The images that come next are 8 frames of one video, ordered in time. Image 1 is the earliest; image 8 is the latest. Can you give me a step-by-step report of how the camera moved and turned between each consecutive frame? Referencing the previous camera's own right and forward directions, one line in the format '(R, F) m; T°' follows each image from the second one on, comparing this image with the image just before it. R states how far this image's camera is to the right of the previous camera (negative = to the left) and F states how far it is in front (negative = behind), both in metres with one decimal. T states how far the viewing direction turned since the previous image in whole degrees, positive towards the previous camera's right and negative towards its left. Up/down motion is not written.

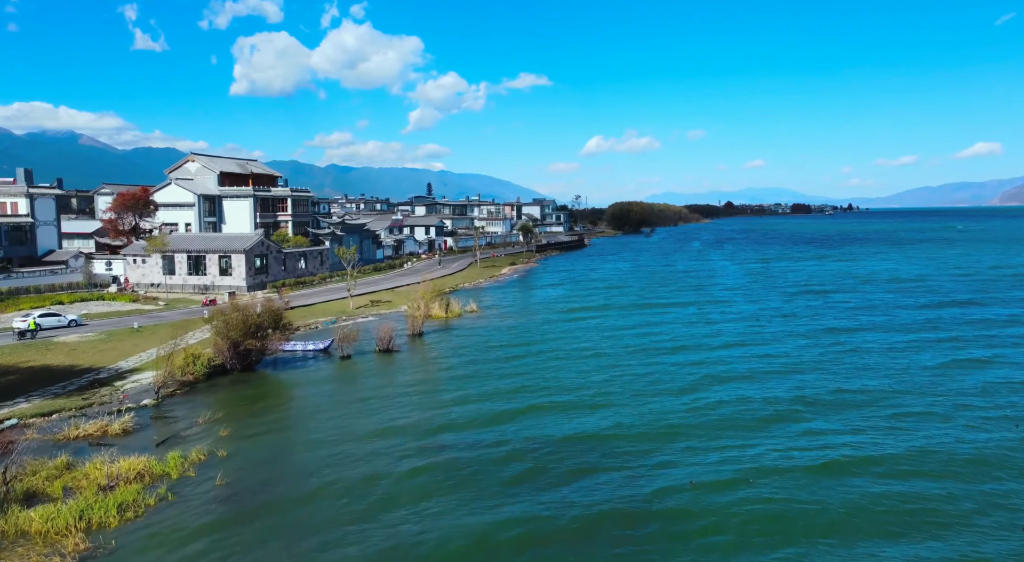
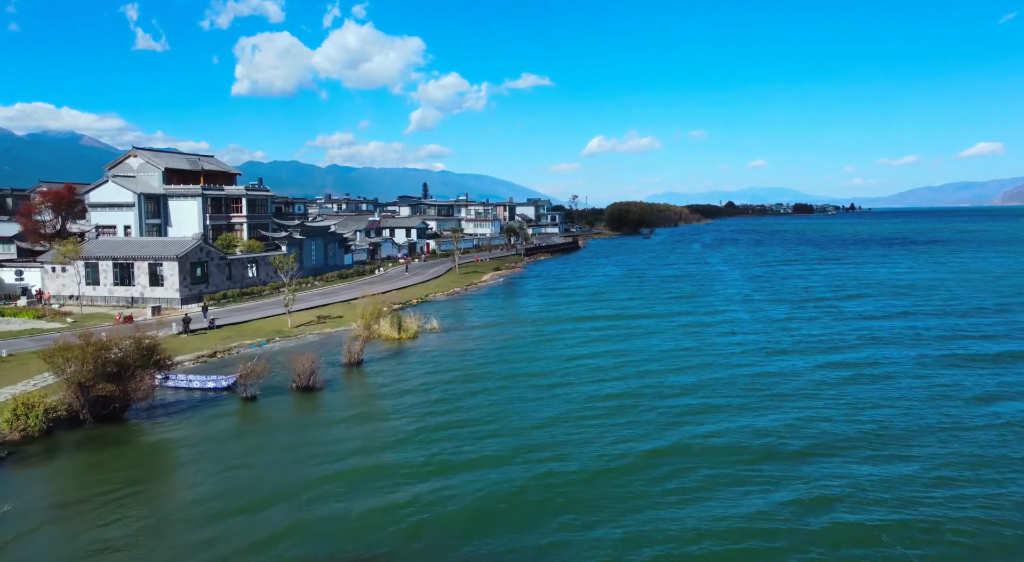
(+1.8, +6.0) m; 0°
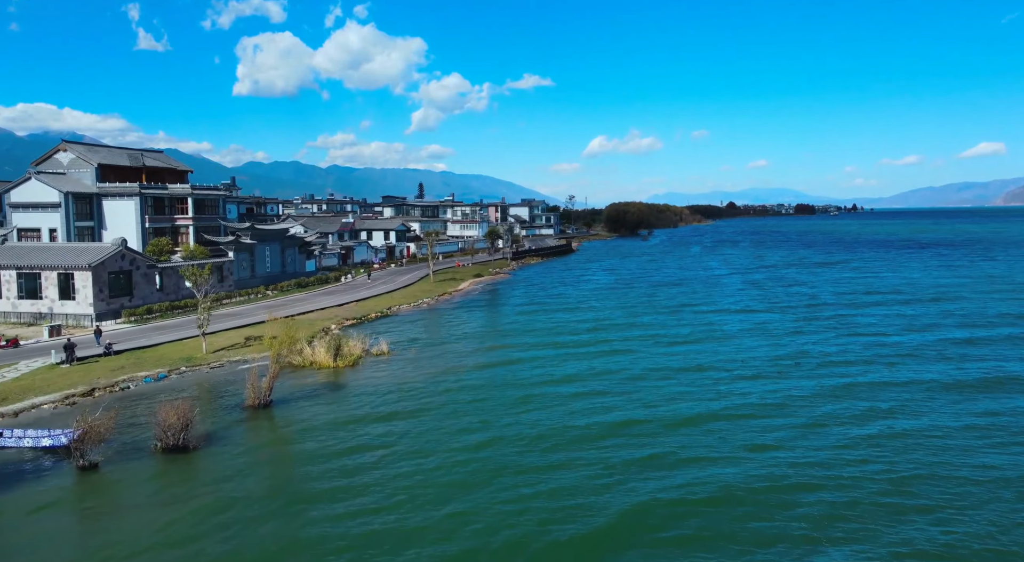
(+1.7, +5.9) m; 0°
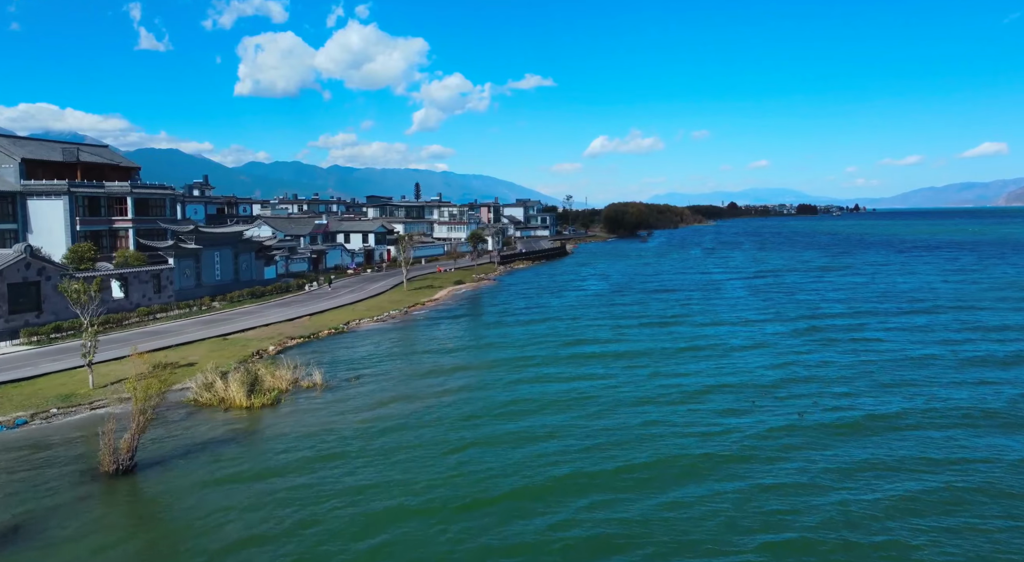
(+1.4, +5.5) m; 0°
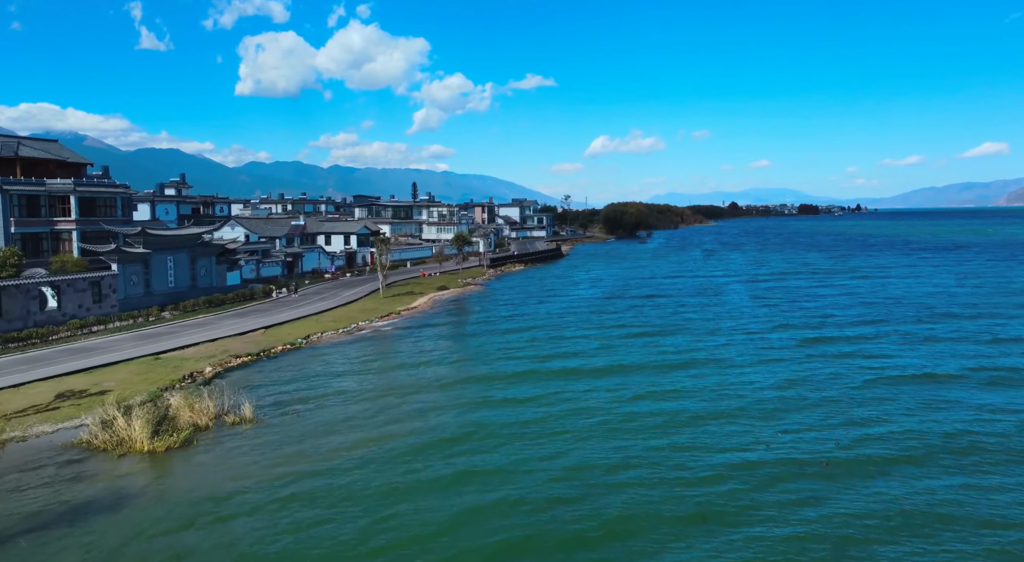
(+1.1, +4.2) m; 0°
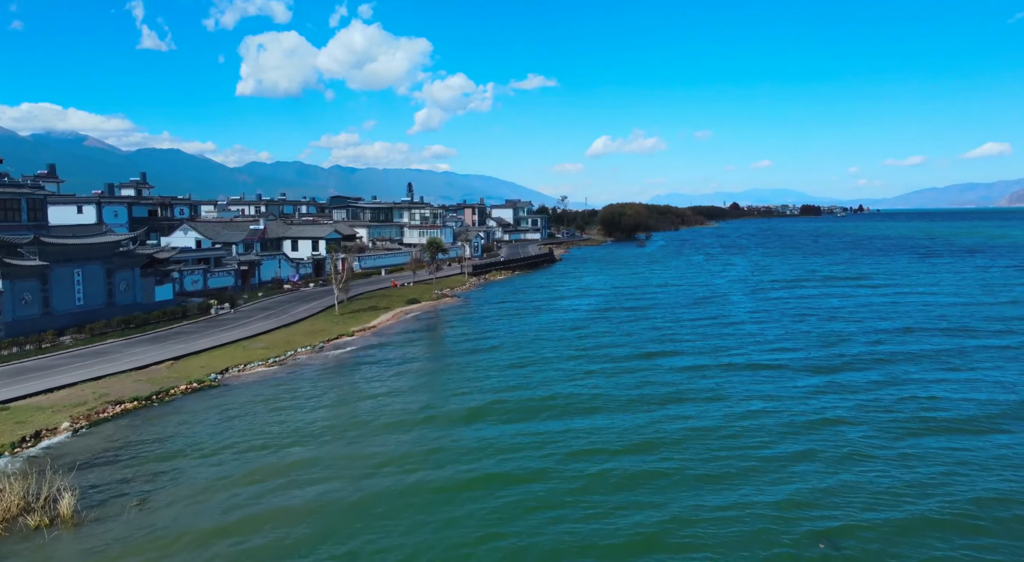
(+1.6, +6.4) m; 0°
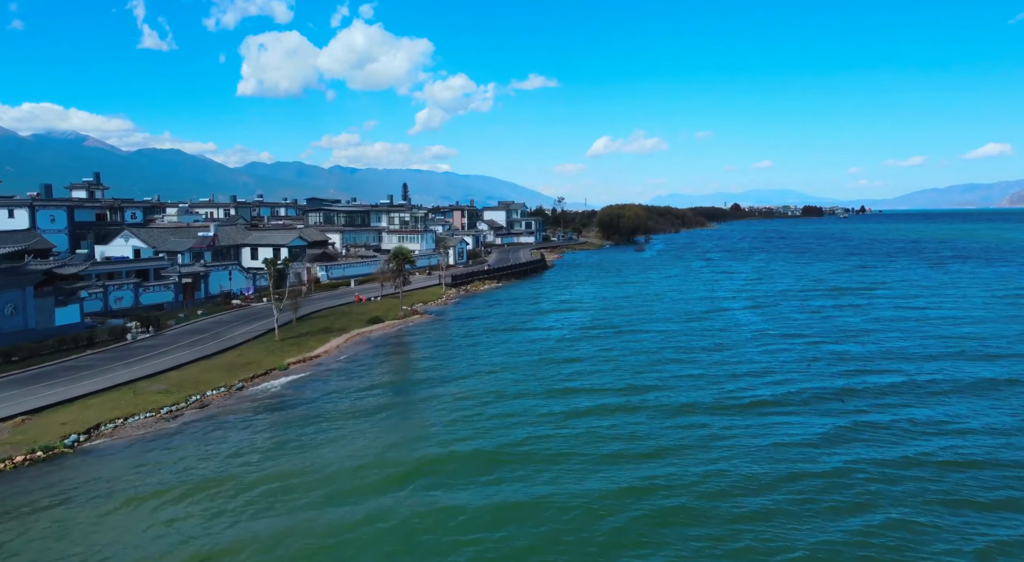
(+1.5, +6.6) m; 0°
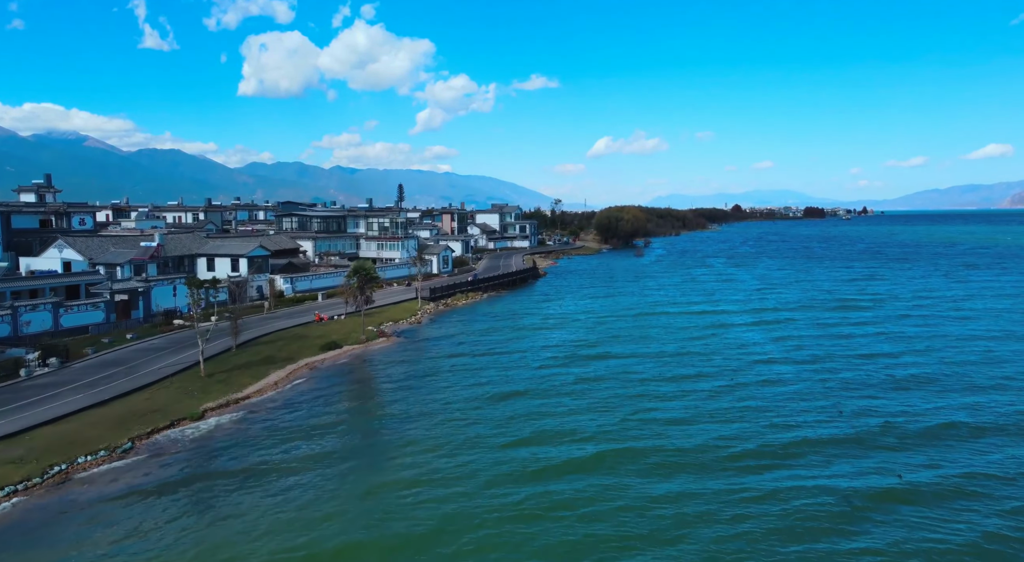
(+1.3, +5.8) m; 0°
